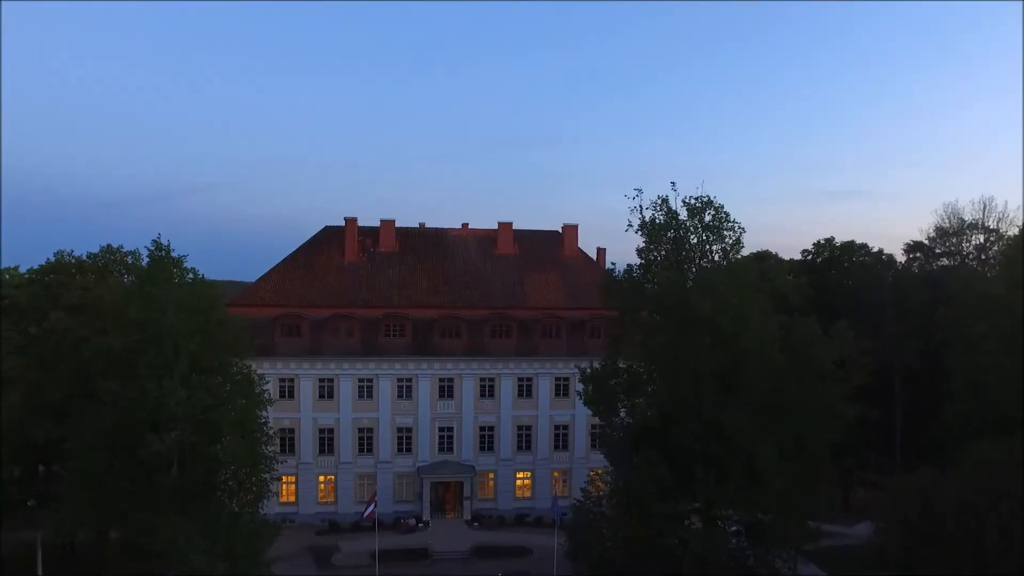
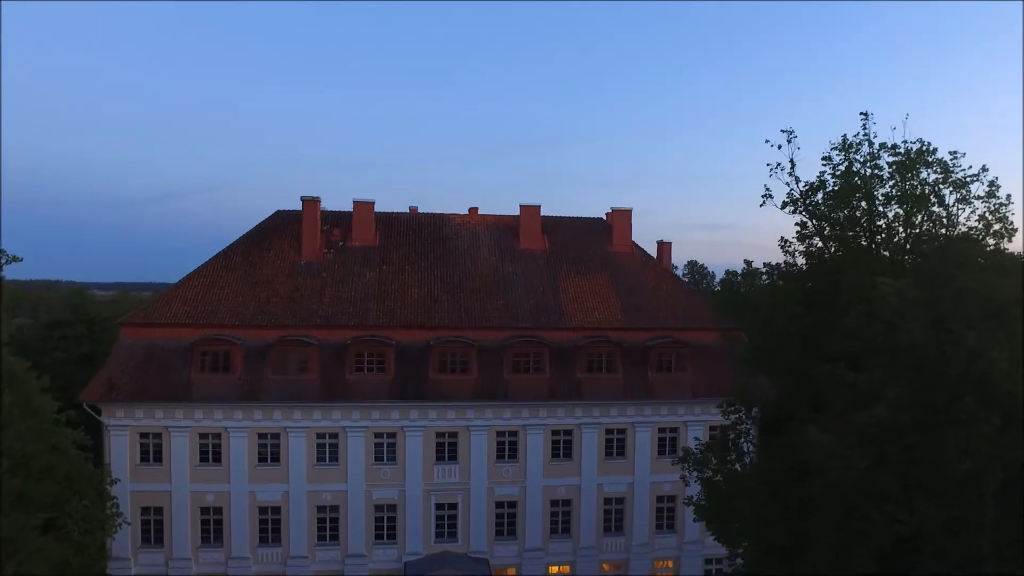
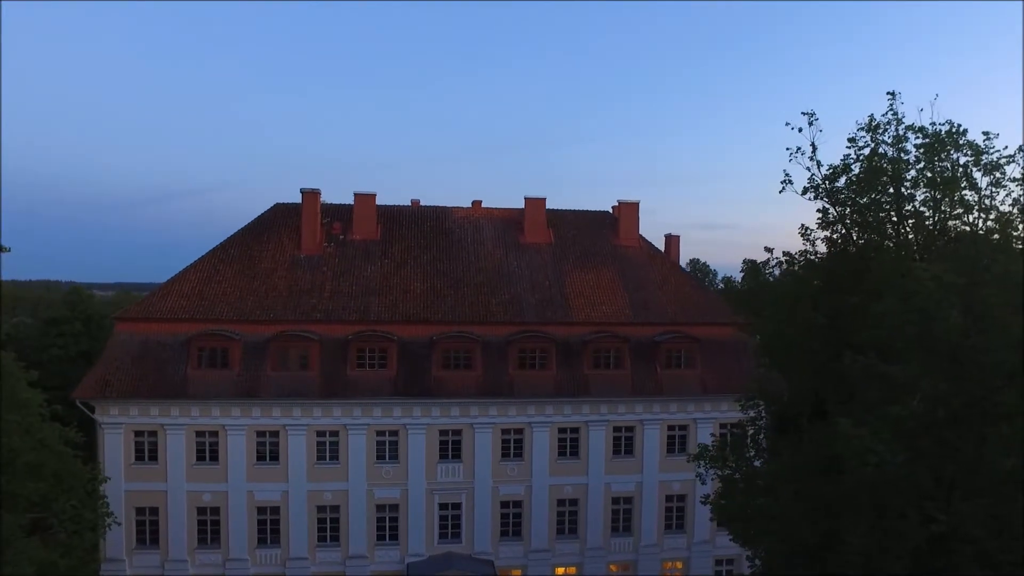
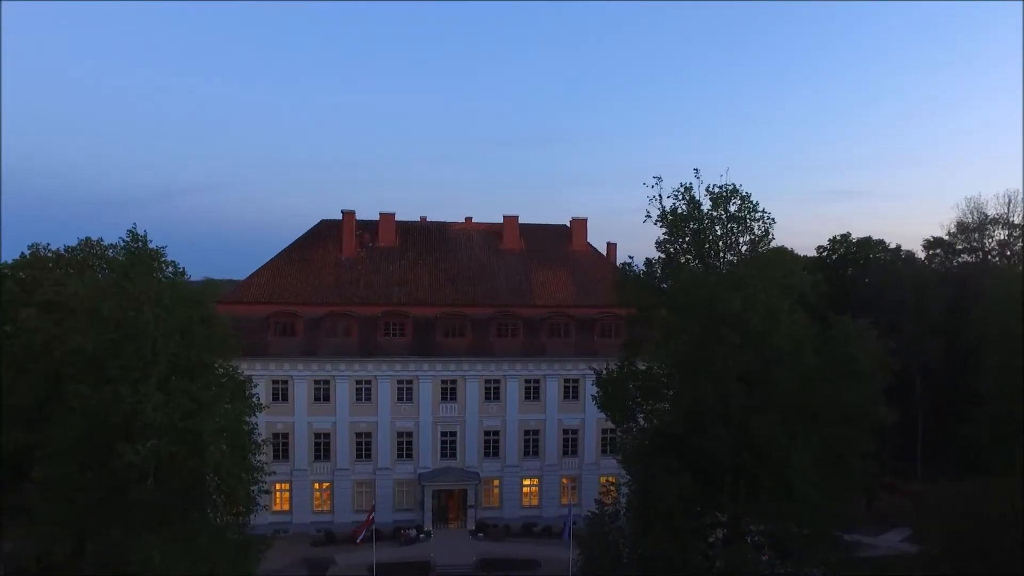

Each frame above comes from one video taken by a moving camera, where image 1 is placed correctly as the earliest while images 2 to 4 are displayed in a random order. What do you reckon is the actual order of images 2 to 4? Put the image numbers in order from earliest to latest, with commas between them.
4, 2, 3
